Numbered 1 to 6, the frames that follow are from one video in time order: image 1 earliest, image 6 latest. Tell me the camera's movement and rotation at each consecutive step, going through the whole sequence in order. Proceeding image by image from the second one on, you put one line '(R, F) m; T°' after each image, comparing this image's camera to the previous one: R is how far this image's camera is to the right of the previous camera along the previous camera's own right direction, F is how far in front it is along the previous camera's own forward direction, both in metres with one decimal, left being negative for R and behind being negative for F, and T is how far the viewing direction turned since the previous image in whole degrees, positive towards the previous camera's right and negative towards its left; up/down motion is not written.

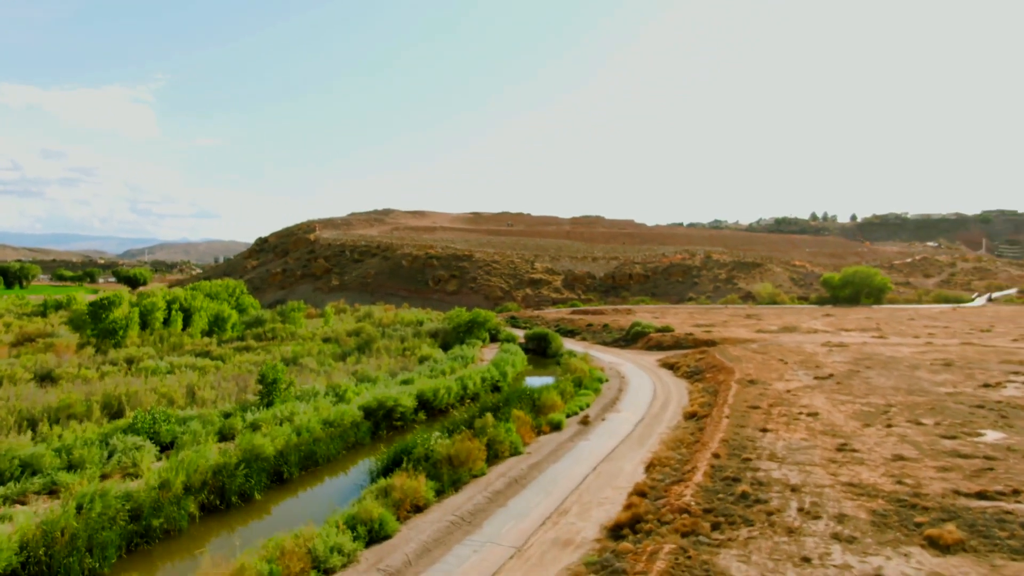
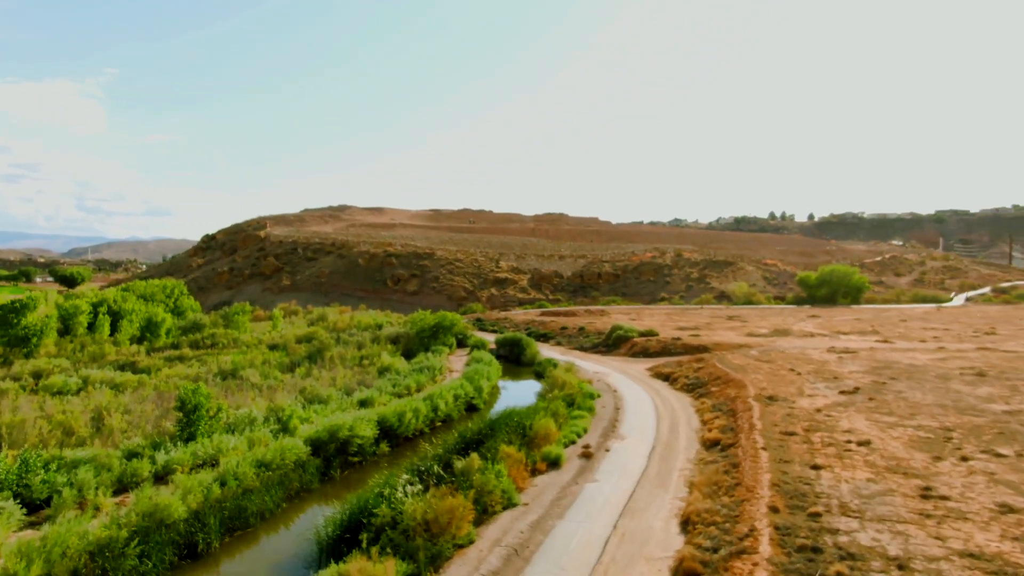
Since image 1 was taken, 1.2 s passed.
(-0.4, +2.7) m; +3°
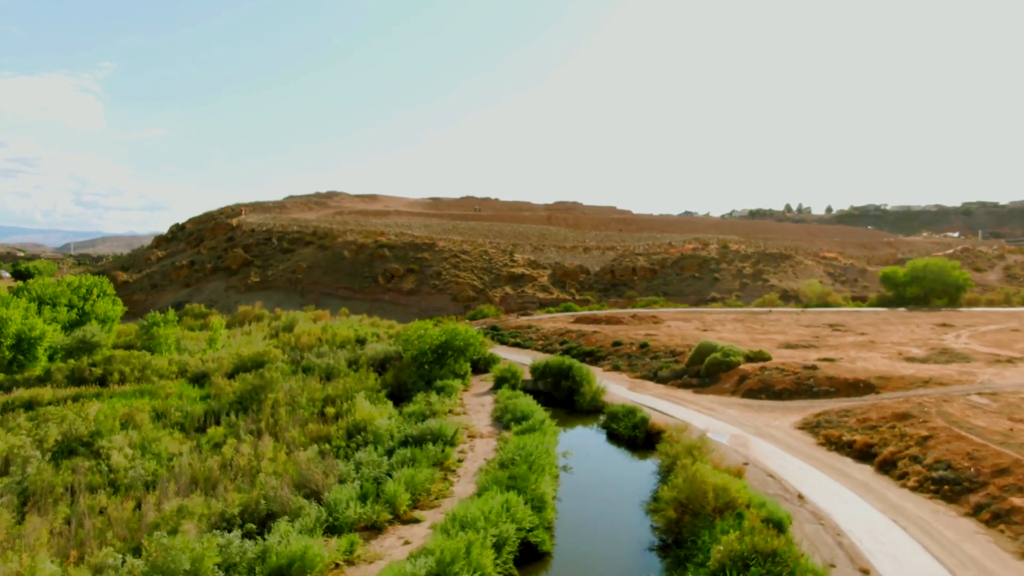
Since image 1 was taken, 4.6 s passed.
(-1.0, +8.6) m; 0°
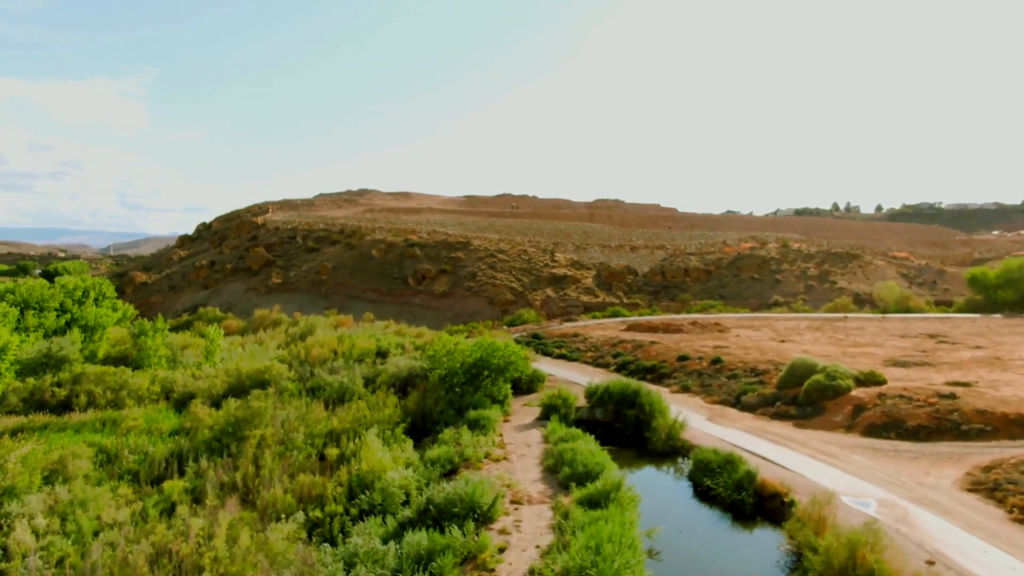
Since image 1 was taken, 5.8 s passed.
(-0.3, +3.3) m; -3°
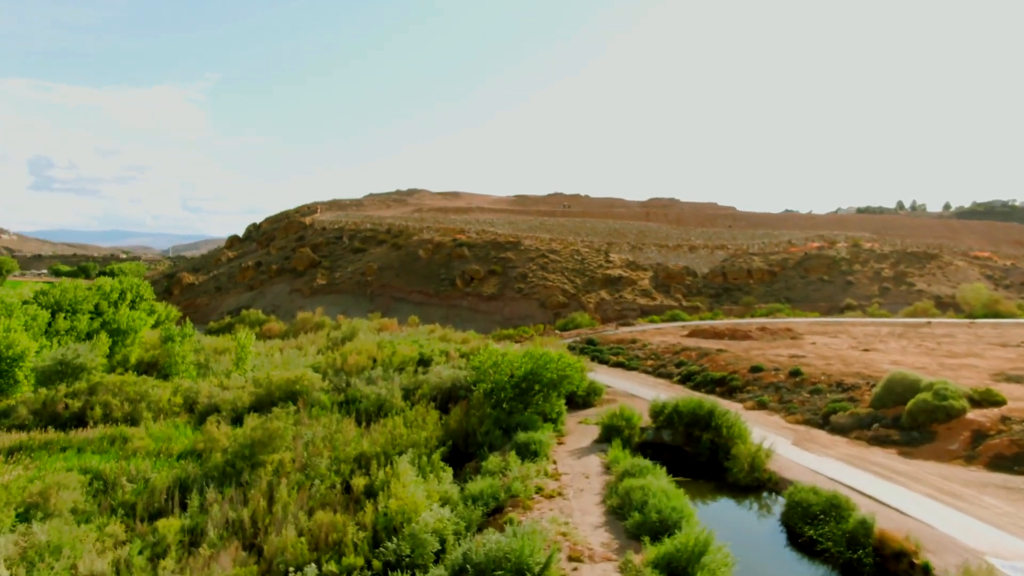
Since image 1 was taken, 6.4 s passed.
(-0.1, +1.6) m; -4°
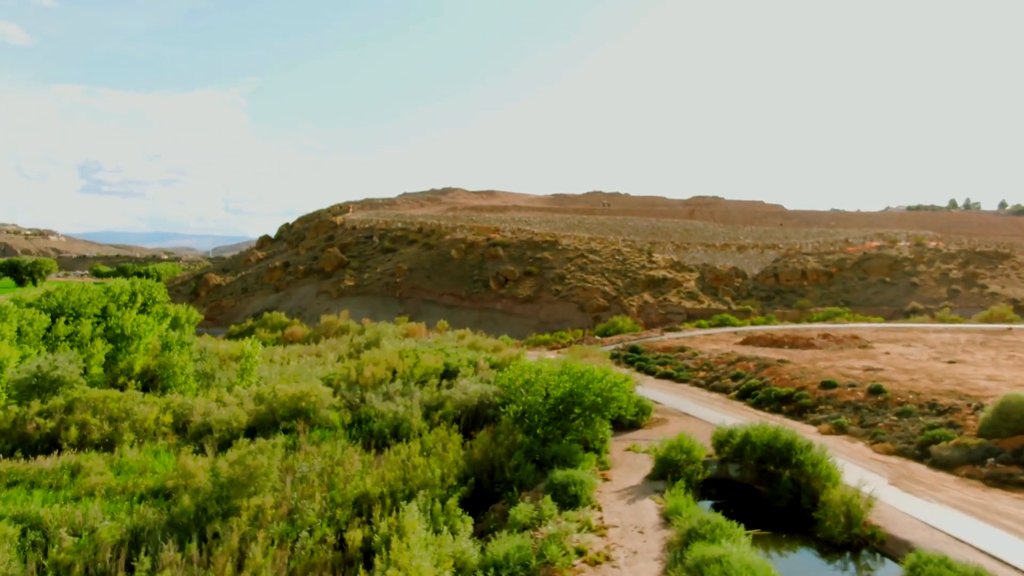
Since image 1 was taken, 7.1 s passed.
(0.0, +1.9) m; -3°
